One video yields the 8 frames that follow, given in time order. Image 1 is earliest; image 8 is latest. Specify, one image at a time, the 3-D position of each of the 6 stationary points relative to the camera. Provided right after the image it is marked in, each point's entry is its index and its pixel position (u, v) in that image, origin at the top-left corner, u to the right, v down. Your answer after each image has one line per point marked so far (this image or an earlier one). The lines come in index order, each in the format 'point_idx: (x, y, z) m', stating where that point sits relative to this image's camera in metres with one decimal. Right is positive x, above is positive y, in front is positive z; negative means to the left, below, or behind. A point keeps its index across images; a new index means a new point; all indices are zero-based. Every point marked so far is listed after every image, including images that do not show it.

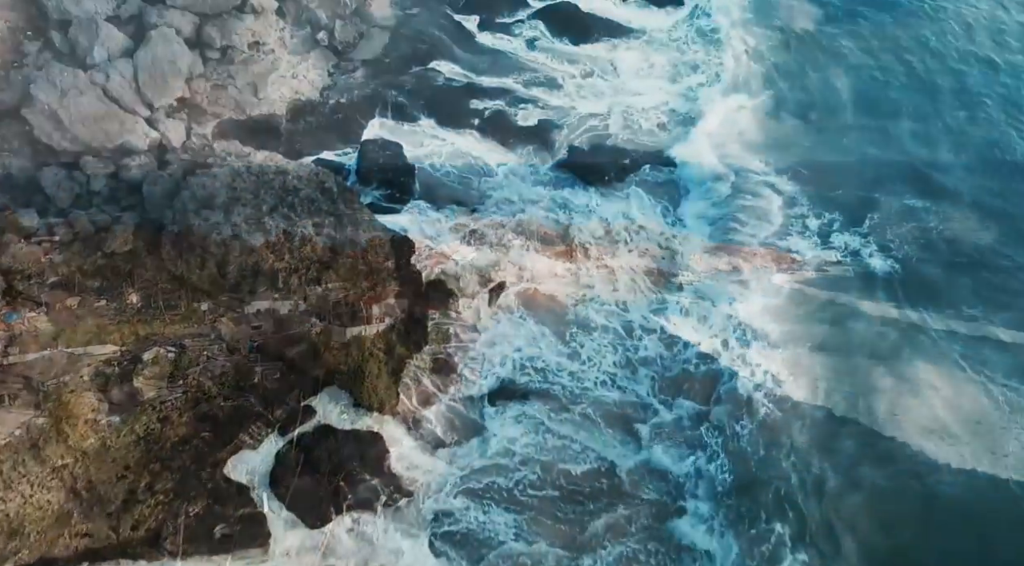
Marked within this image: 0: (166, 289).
0: (-8.6, -0.2, +19.1) m
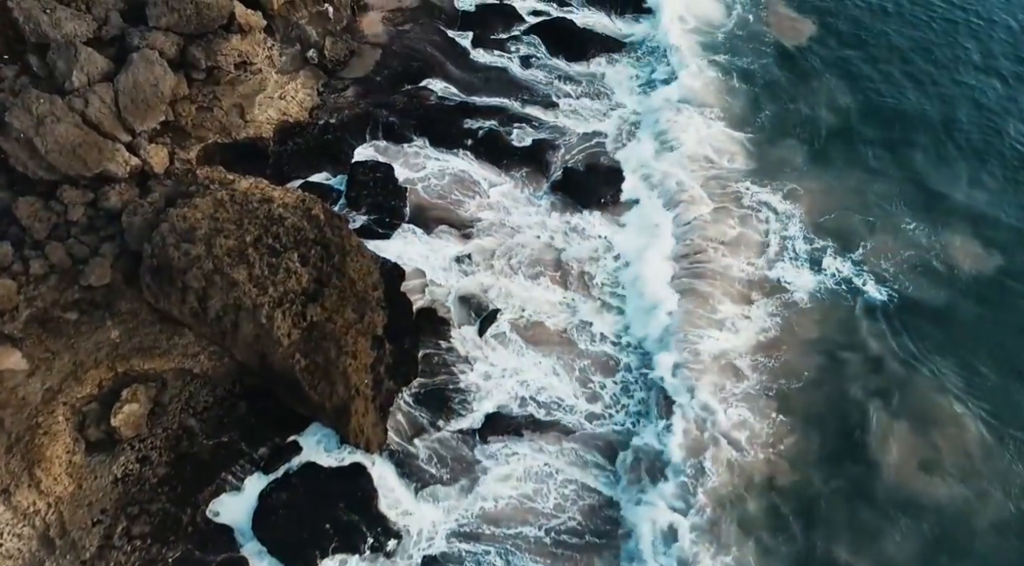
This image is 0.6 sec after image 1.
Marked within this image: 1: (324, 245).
0: (-8.8, -1.0, +18.5) m
1: (-4.8, +1.0, +19.6) m
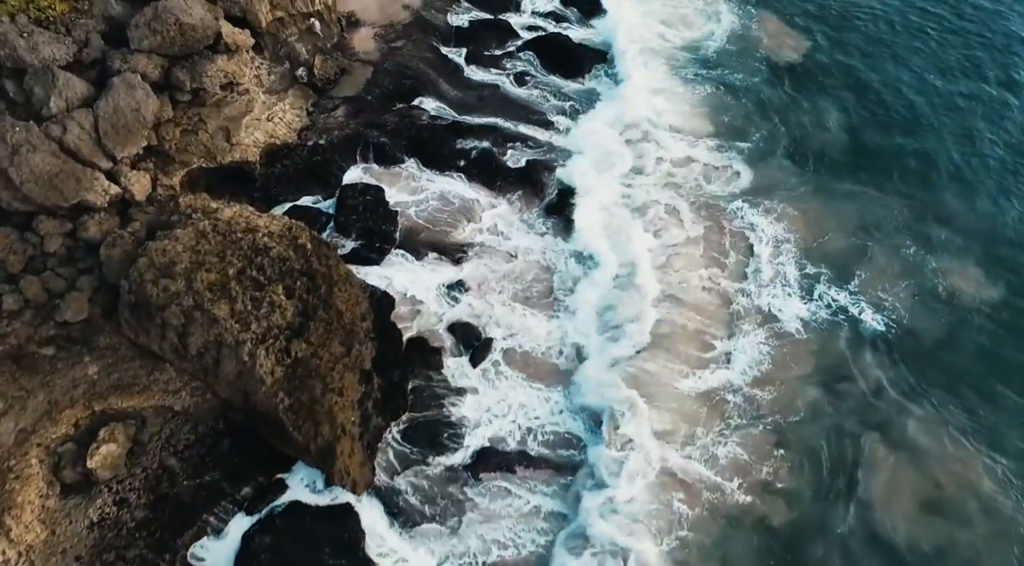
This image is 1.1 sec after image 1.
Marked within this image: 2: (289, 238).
0: (-9.0, -1.8, +17.8) m
1: (-5.0, +0.2, +19.0) m
2: (-5.5, +1.0, +19.2) m
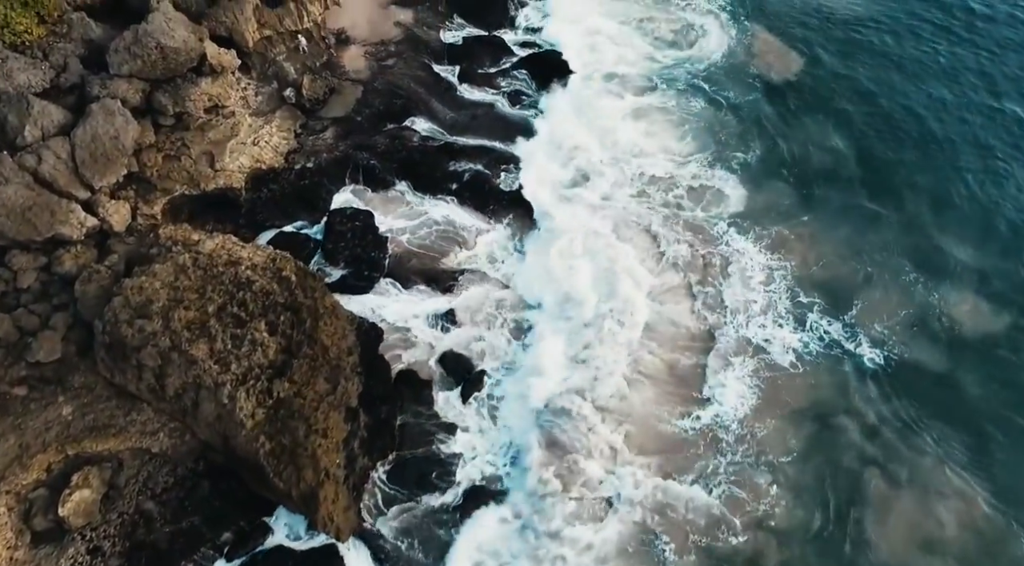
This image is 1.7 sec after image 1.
0: (-9.2, -2.6, +17.2) m
1: (-5.2, -0.6, +18.3) m
2: (-5.7, +0.2, +18.5) m
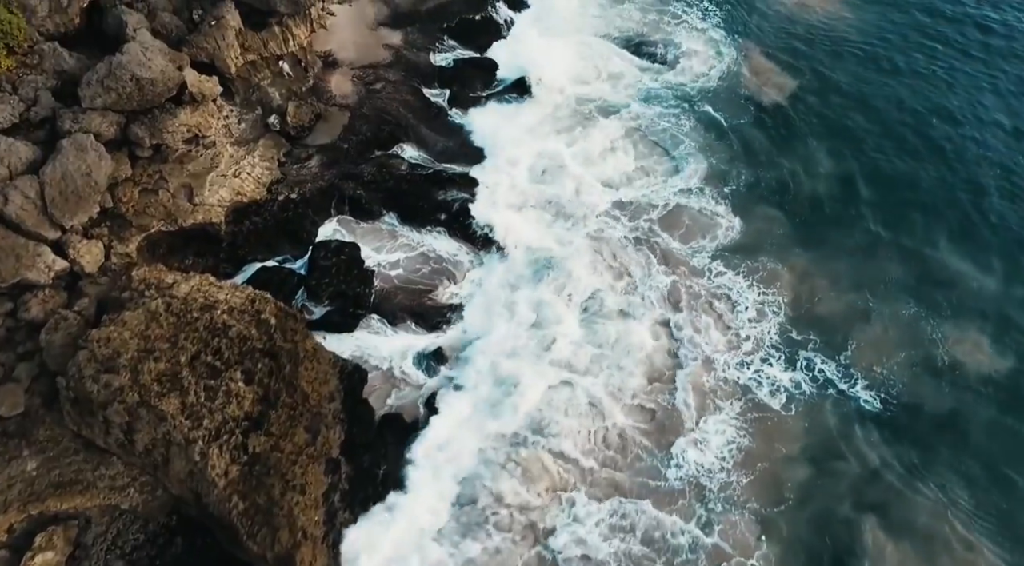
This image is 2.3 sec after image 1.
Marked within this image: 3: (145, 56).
0: (-9.4, -3.6, +16.3) m
1: (-5.4, -1.6, +17.5) m
2: (-6.0, -0.8, +17.8) m
3: (-9.5, +5.9, +20.0) m
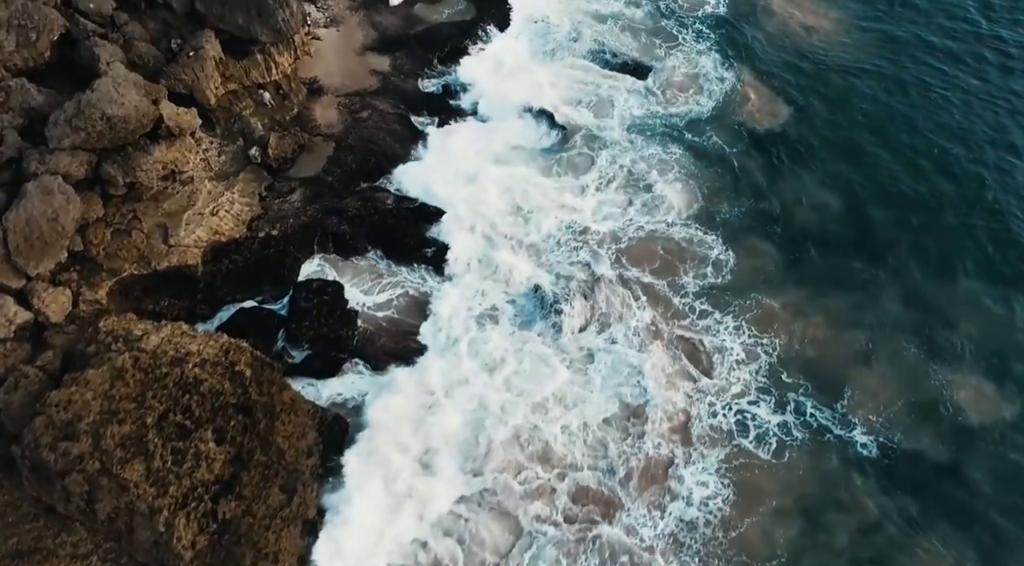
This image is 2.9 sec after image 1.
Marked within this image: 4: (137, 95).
0: (-9.7, -4.8, +15.5) m
1: (-5.7, -2.8, +16.7) m
2: (-6.3, -2.0, +16.9) m
3: (-9.8, +4.7, +19.2) m
4: (-9.6, +4.8, +19.6) m
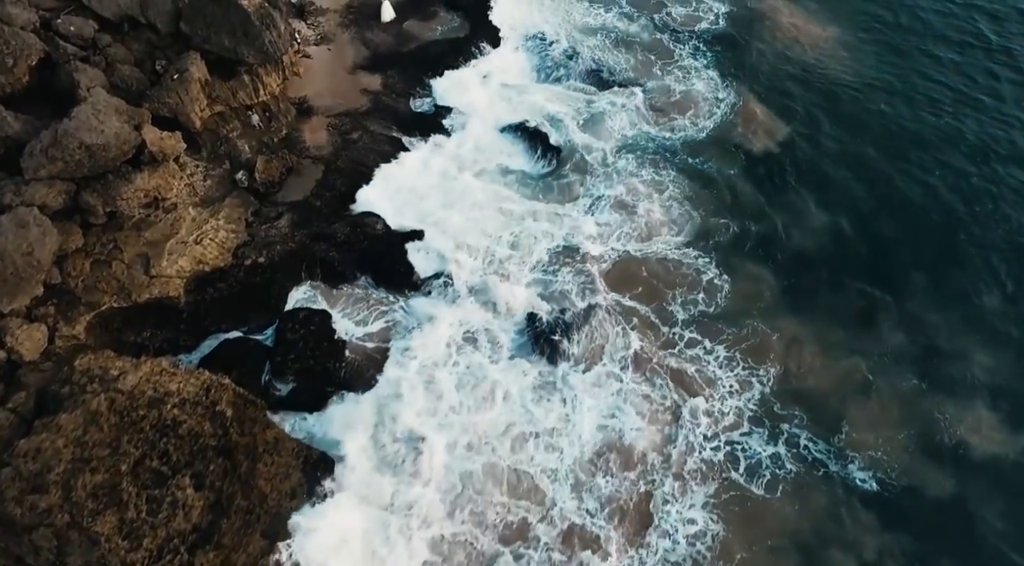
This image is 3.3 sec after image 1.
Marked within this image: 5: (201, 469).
0: (-9.9, -5.6, +14.8) m
1: (-5.9, -3.6, +16.0) m
2: (-6.5, -2.8, +16.3) m
3: (-10.1, +3.9, +18.6) m
4: (-9.8, +3.9, +19.0) m
5: (-6.3, -3.8, +15.6) m
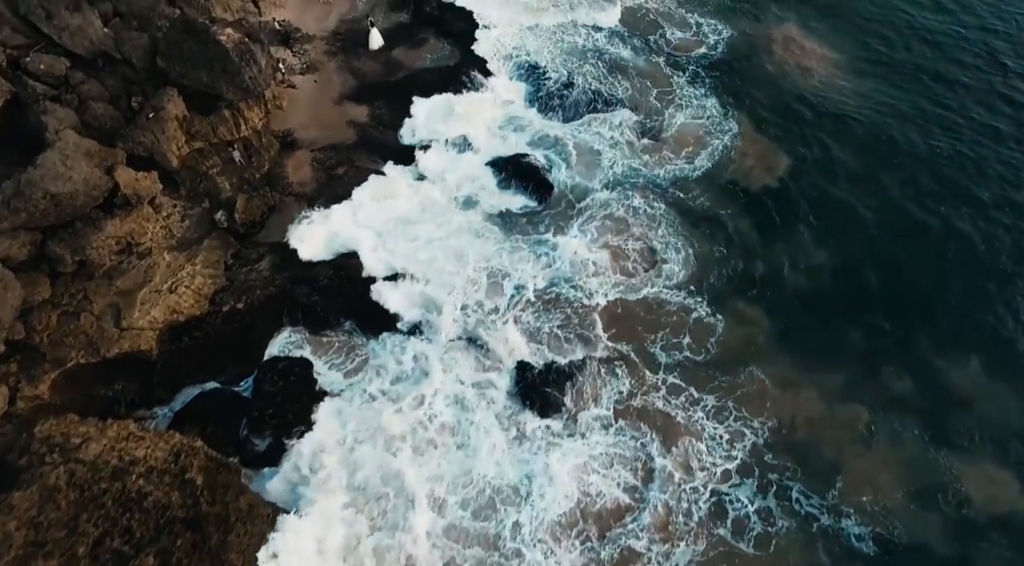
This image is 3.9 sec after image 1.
0: (-10.2, -6.8, +13.9) m
1: (-6.2, -4.8, +15.1) m
2: (-6.8, -4.0, +15.3) m
3: (-10.3, +2.6, +17.7) m
4: (-10.1, +2.7, +18.1) m
5: (-6.6, -5.1, +14.7) m
